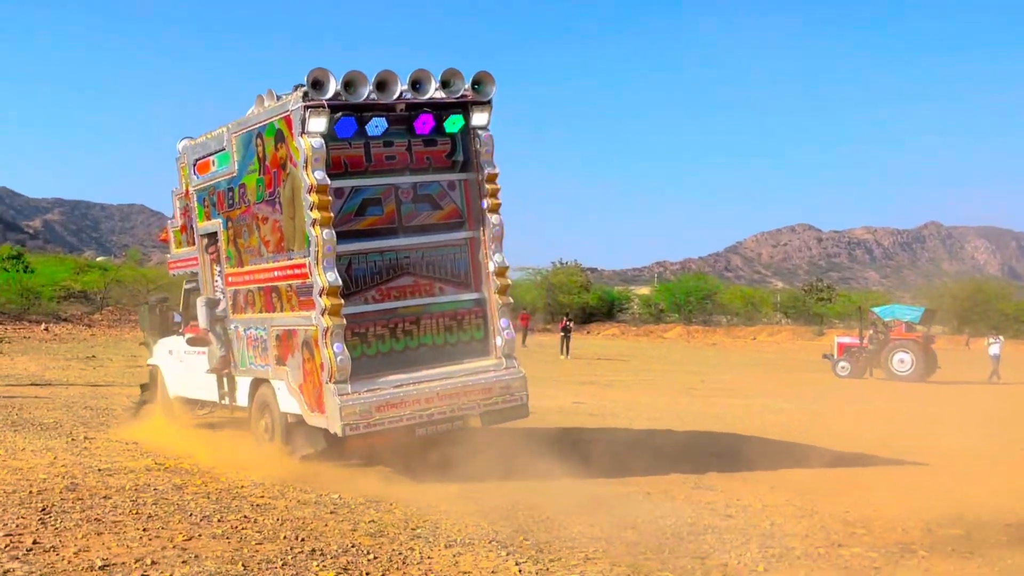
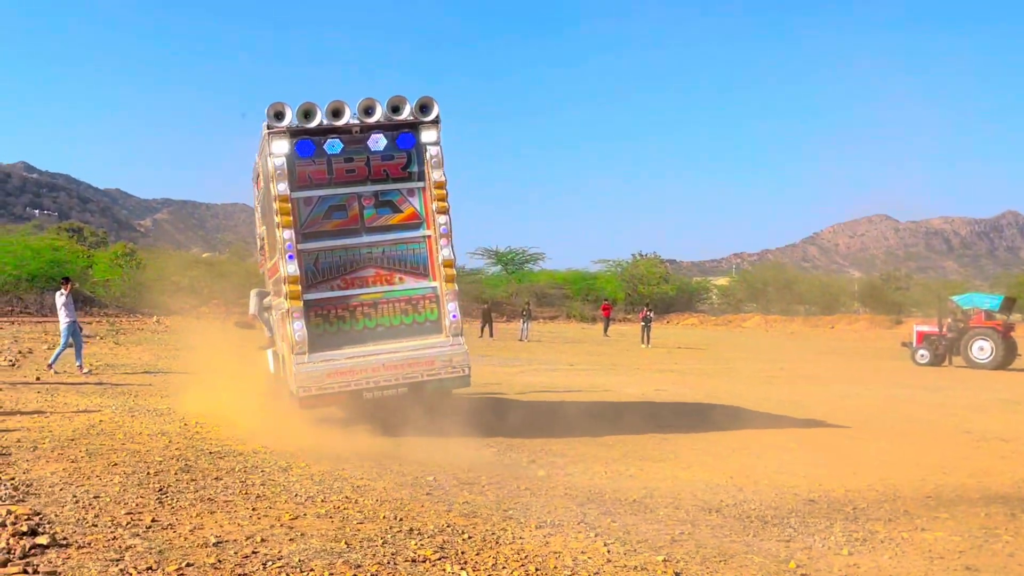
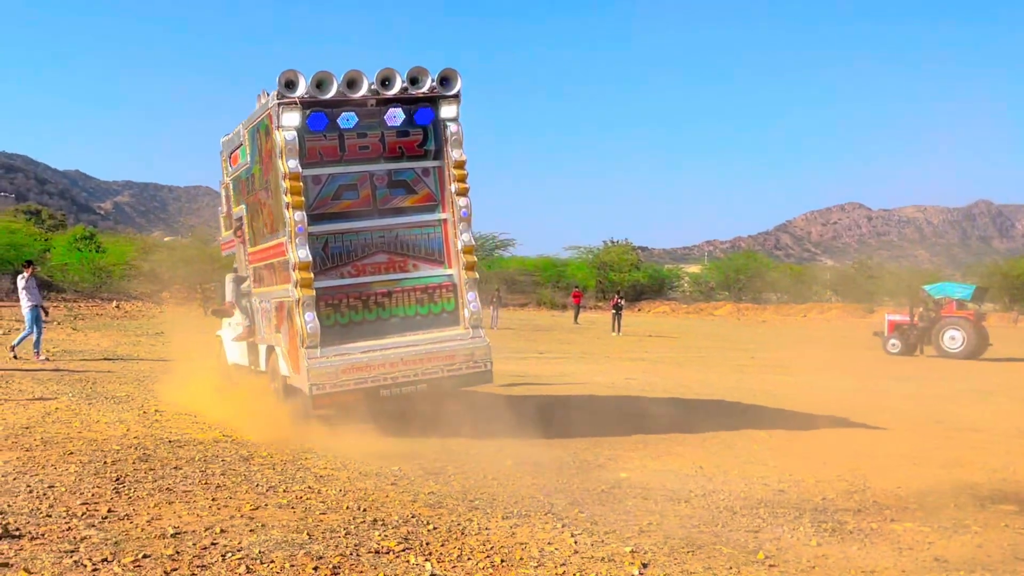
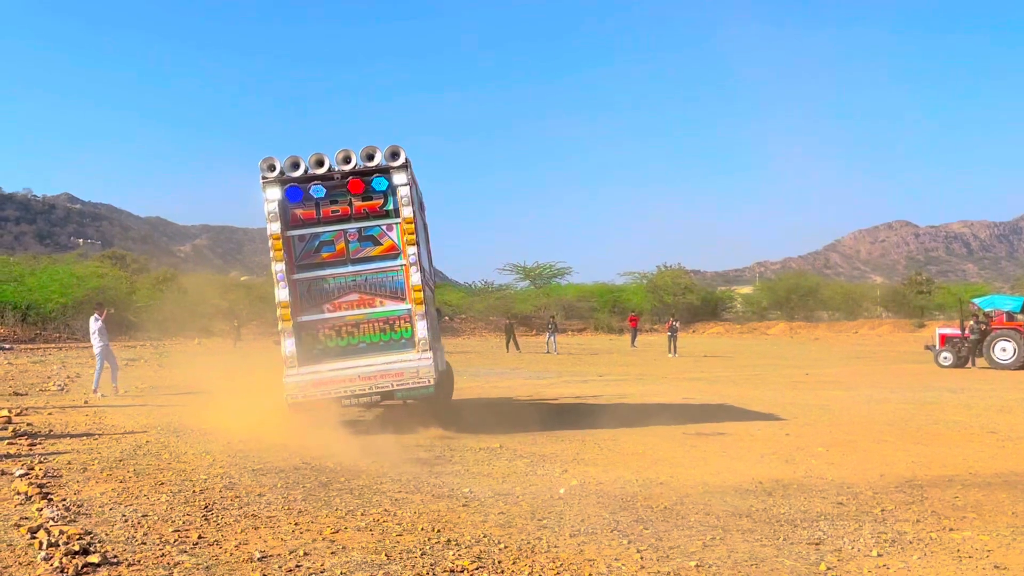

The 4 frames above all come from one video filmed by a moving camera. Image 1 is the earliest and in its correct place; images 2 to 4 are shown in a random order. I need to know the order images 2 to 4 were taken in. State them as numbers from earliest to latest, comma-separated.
3, 2, 4
